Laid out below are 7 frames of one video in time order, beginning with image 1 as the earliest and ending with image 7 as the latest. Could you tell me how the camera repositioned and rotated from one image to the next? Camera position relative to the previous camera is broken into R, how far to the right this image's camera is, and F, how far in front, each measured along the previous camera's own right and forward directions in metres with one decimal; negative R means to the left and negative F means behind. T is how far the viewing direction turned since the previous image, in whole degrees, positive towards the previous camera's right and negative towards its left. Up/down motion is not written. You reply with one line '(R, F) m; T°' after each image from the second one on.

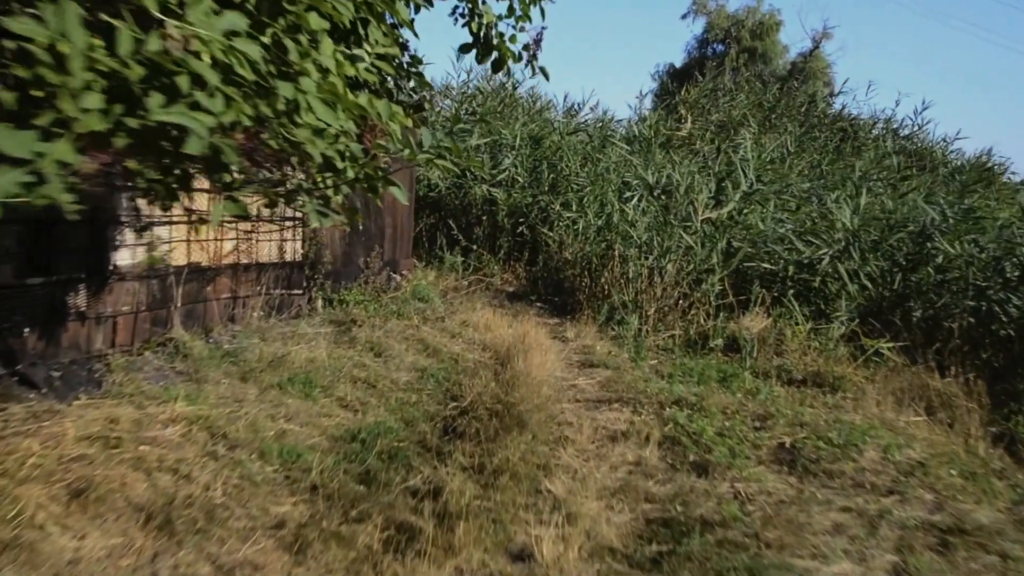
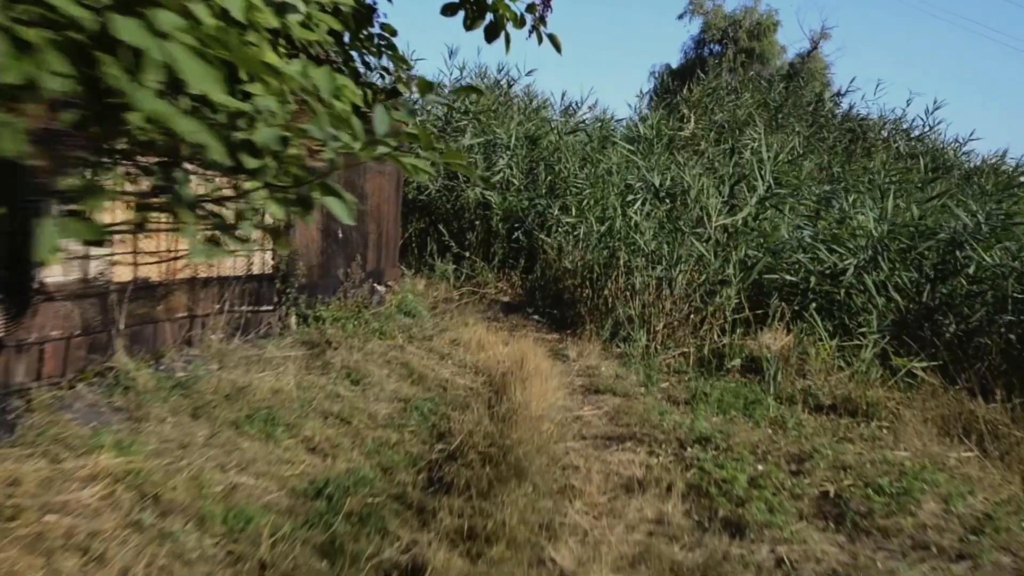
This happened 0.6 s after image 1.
(0.0, +0.7) m; 0°
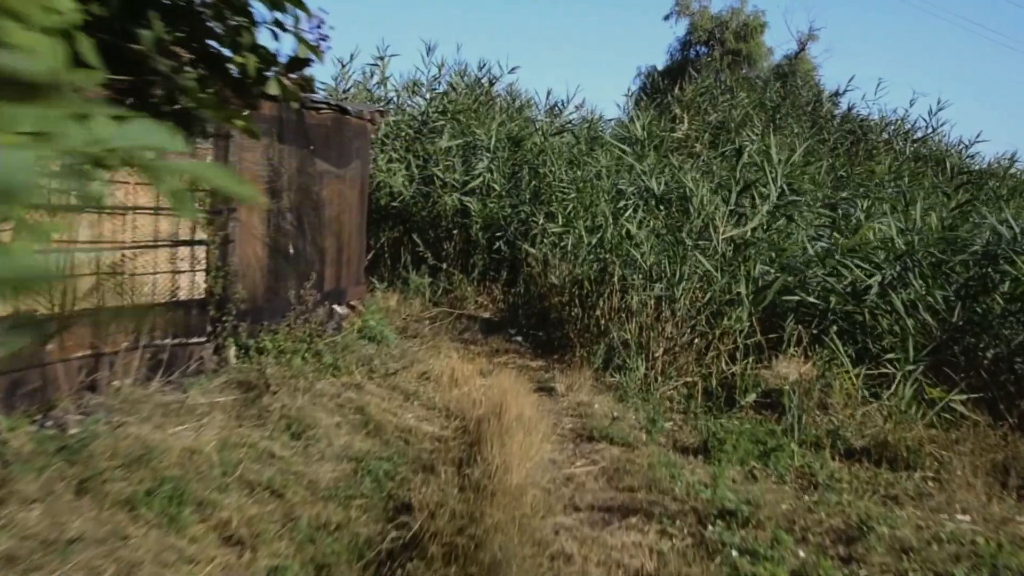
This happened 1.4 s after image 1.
(0.0, +0.9) m; +1°
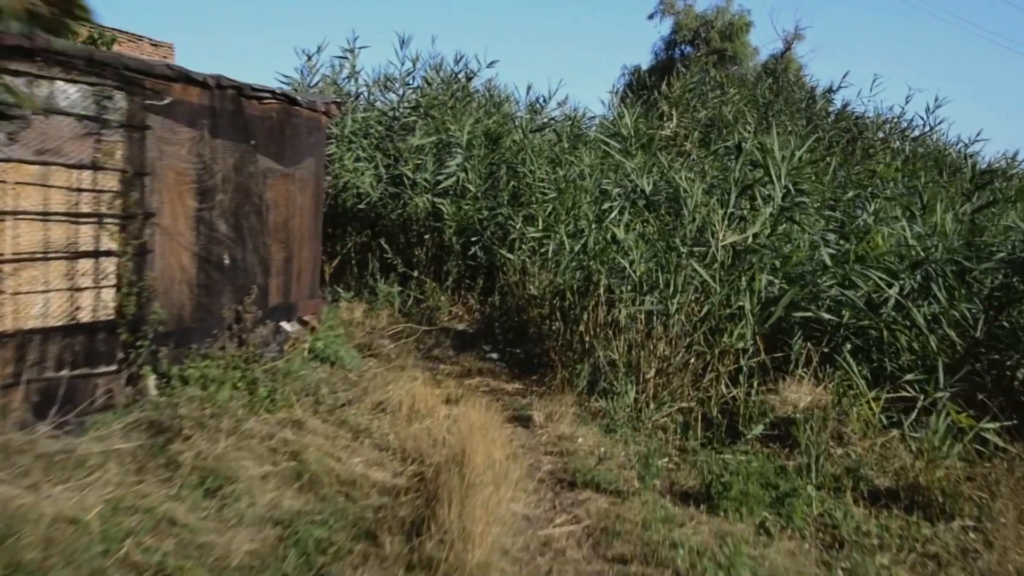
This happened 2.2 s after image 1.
(+0.1, +0.8) m; +1°
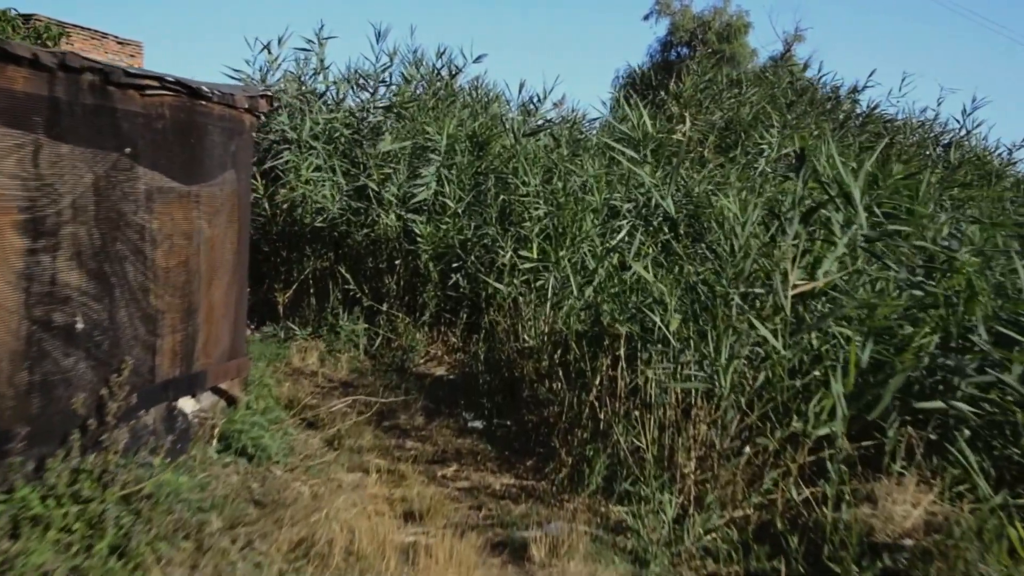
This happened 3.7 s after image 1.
(0.0, +1.6) m; +1°
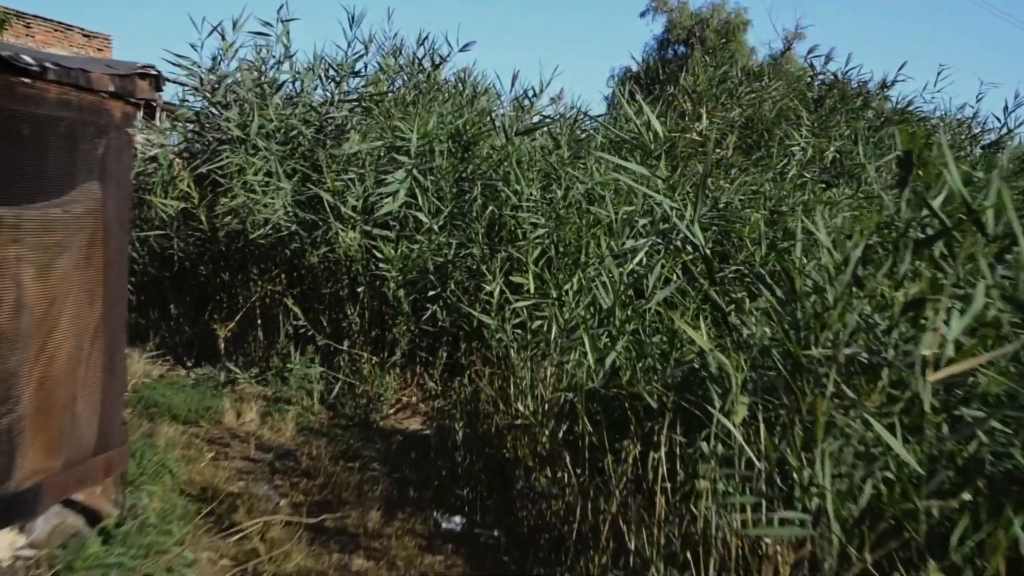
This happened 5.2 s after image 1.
(0.0, +1.5) m; 0°
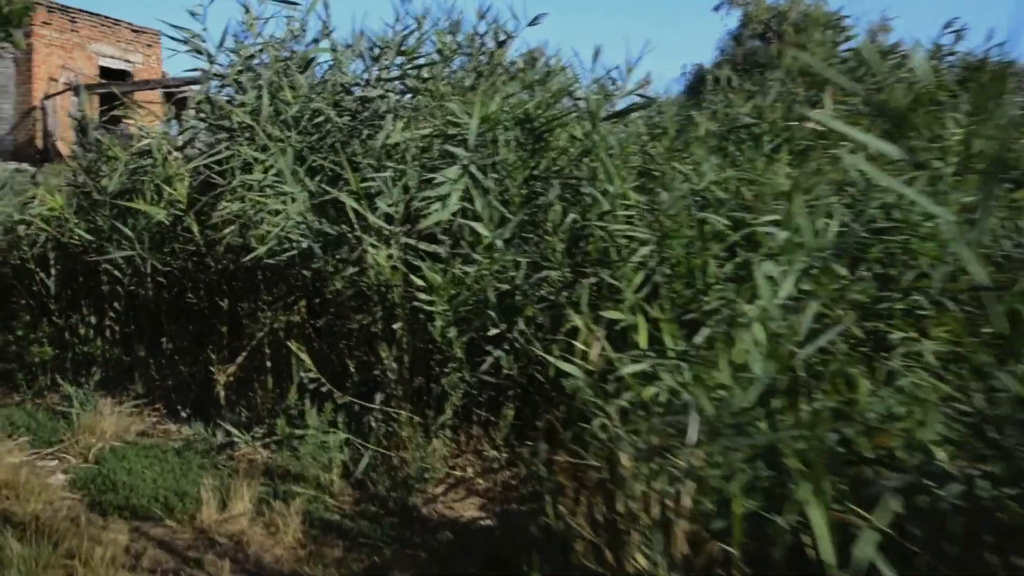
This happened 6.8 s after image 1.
(-0.1, +1.7) m; -4°
